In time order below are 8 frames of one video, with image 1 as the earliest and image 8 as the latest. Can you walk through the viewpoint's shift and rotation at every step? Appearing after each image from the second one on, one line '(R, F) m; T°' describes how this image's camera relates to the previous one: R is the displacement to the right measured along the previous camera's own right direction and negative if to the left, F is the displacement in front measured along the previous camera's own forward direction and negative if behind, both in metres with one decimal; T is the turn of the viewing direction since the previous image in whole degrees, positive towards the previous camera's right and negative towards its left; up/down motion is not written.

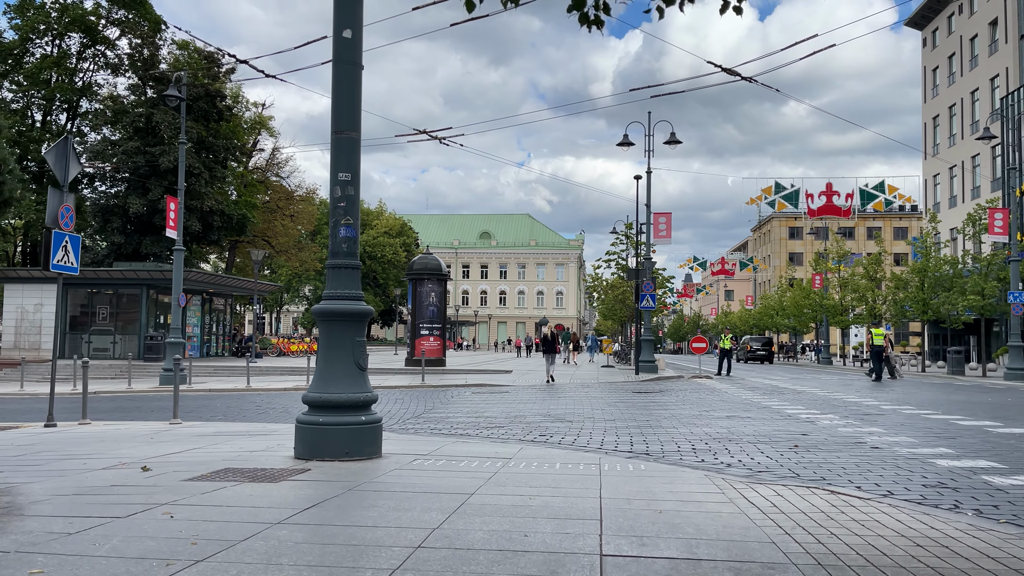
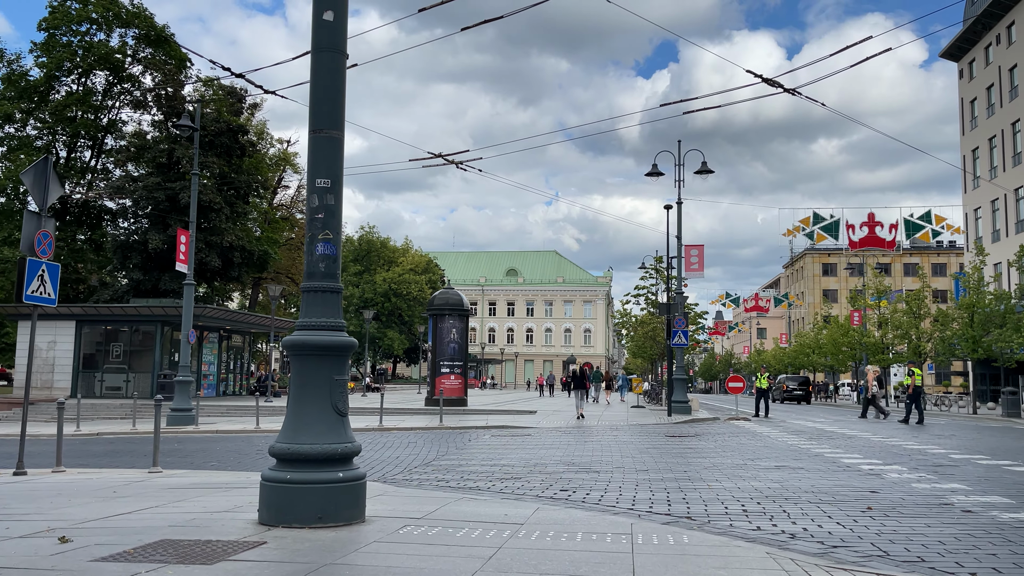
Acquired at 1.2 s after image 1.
(+0.1, +1.3) m; -2°
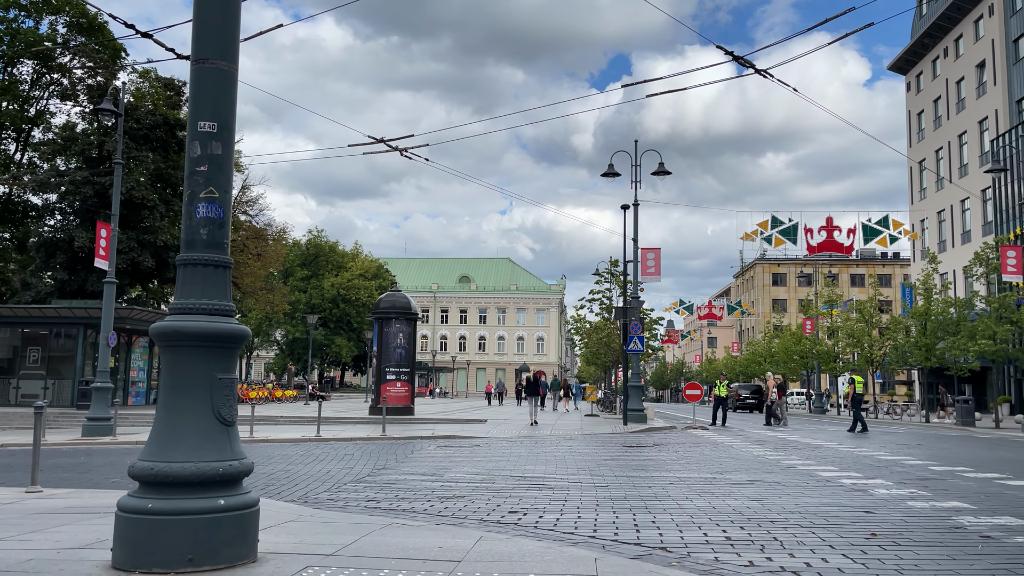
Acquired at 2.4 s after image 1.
(+0.1, +1.3) m; +3°
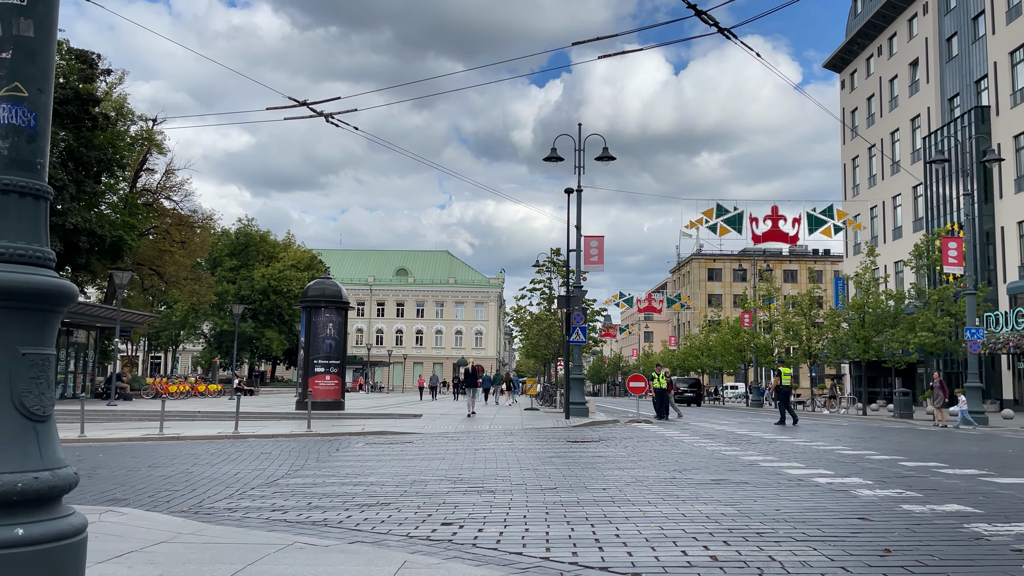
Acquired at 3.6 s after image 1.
(0.0, +1.3) m; +4°
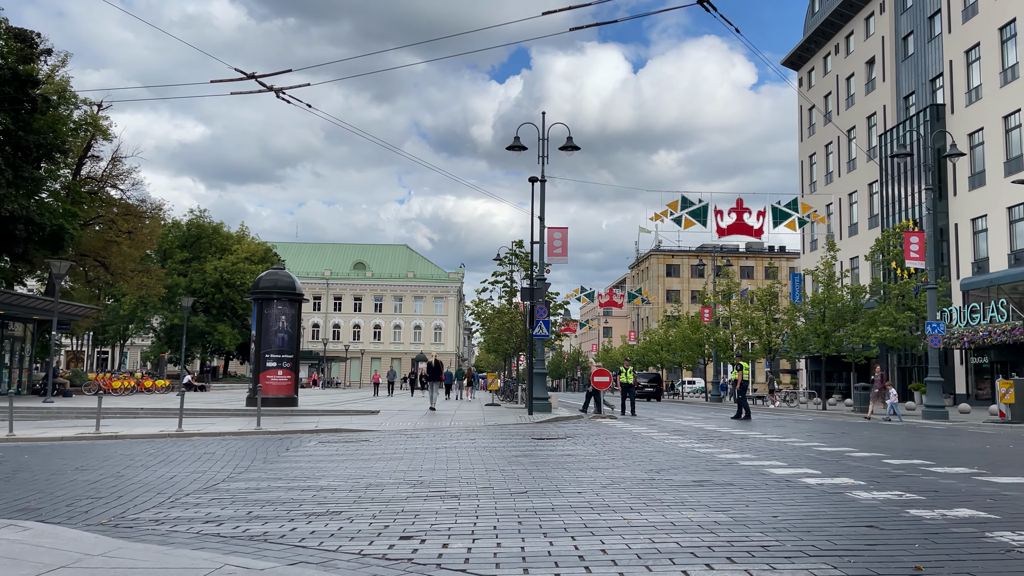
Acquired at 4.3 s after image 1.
(-0.1, +0.8) m; +3°
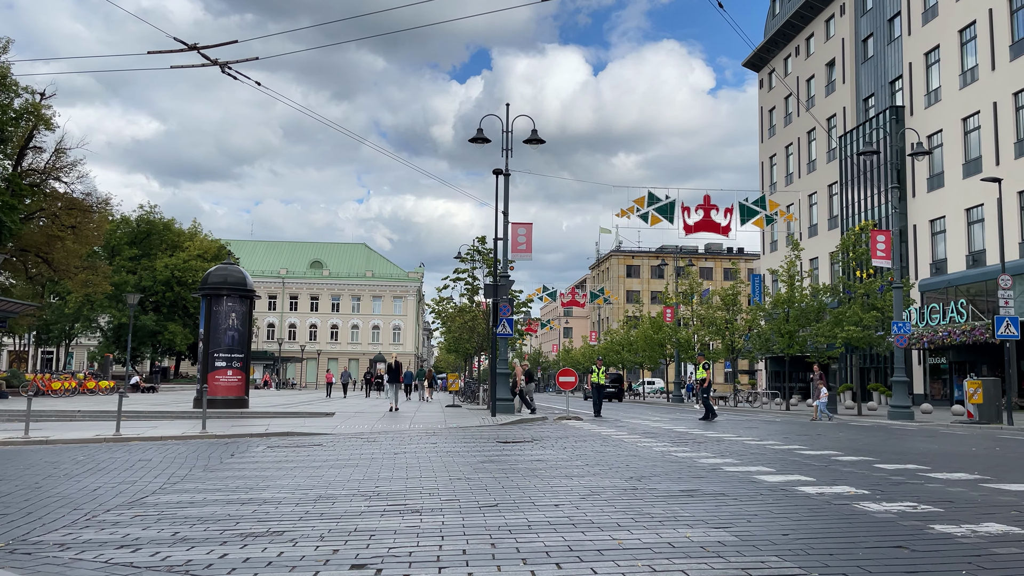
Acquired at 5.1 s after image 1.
(-0.1, +0.9) m; +3°
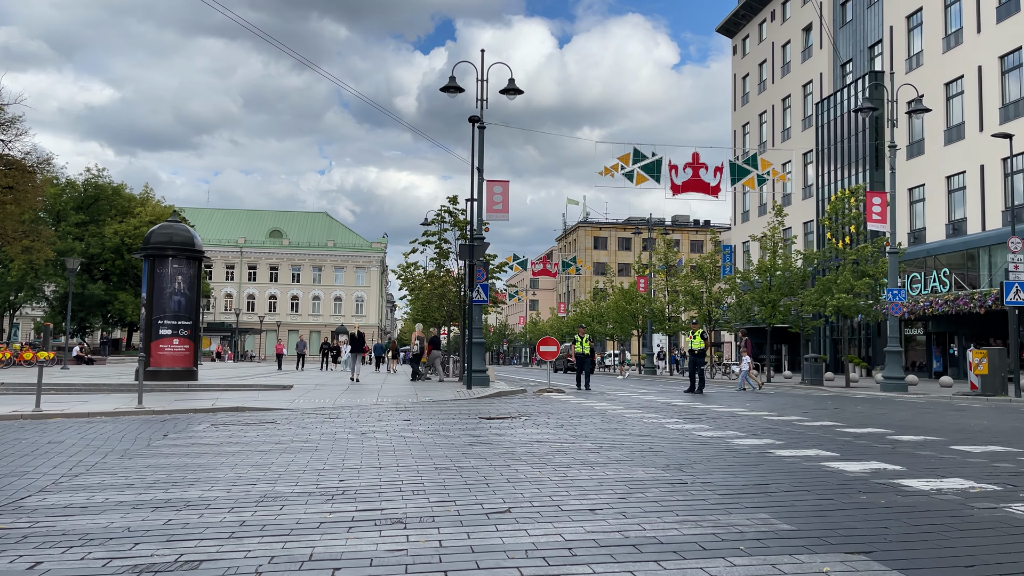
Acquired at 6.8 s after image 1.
(-0.3, +1.9) m; +3°
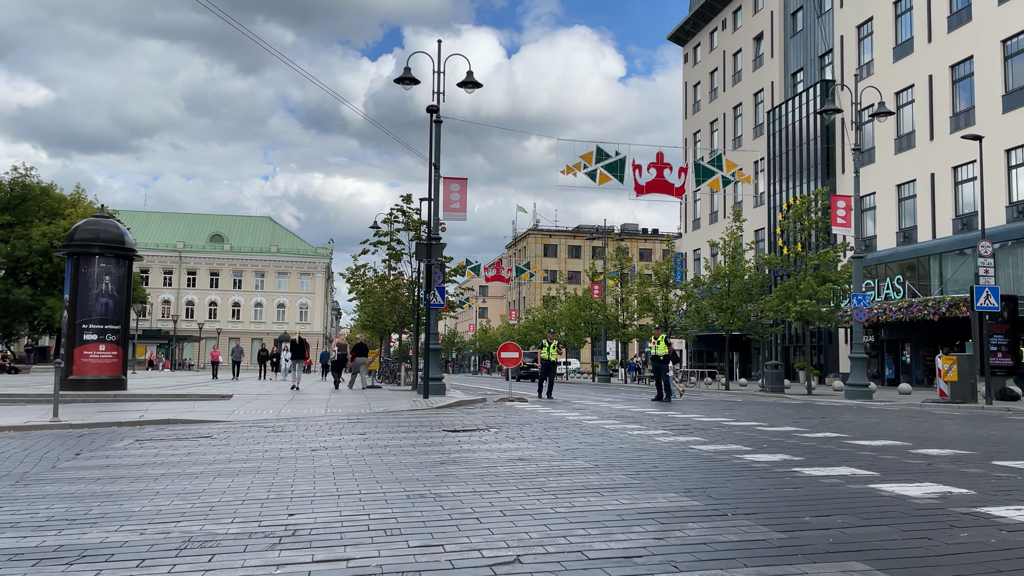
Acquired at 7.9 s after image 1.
(-0.3, +1.2) m; +4°
